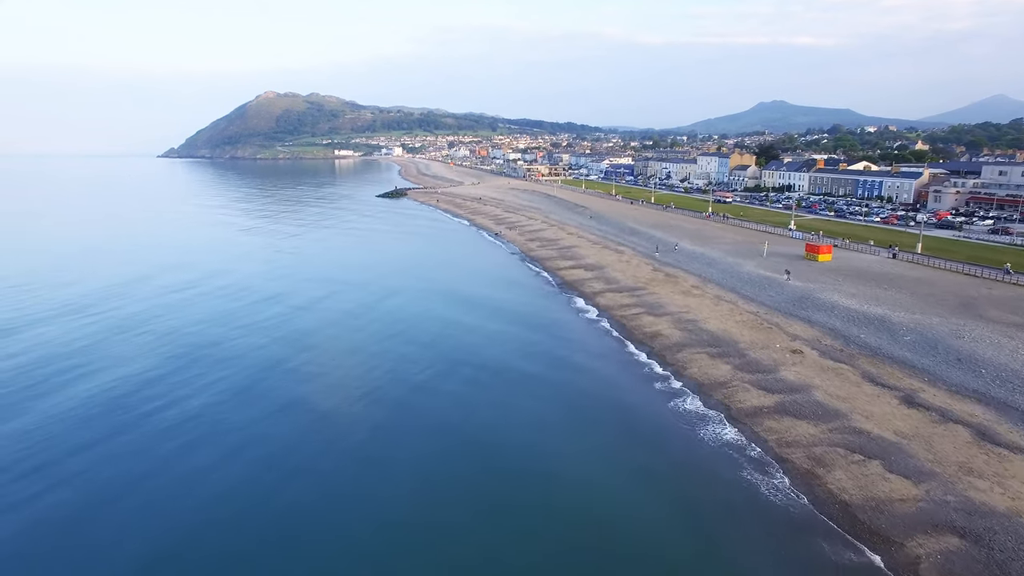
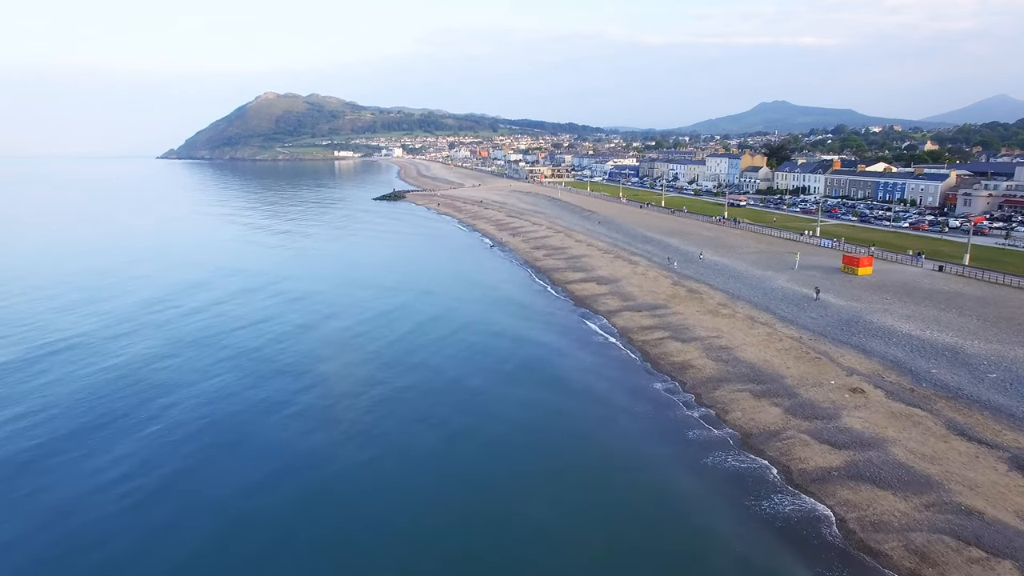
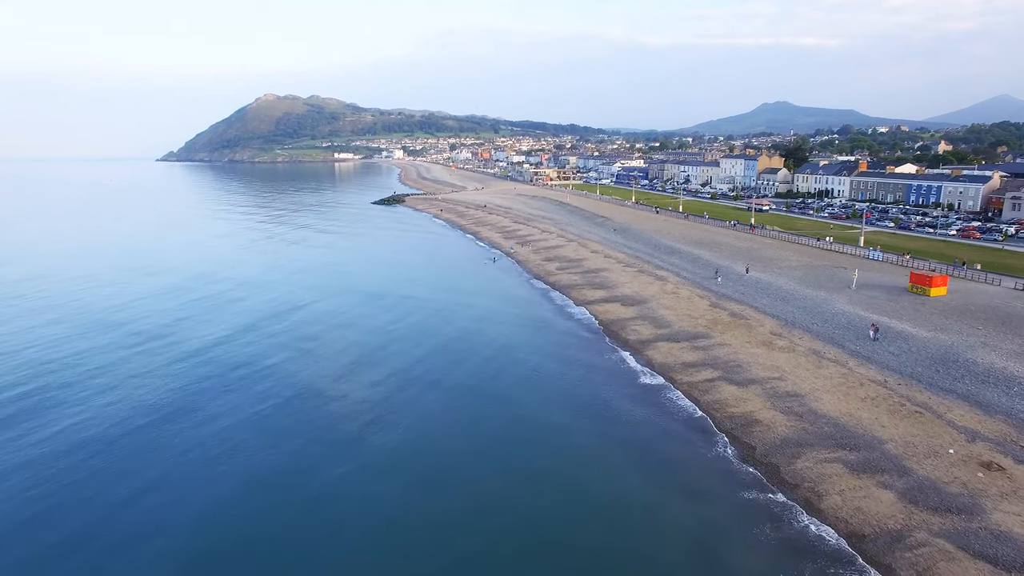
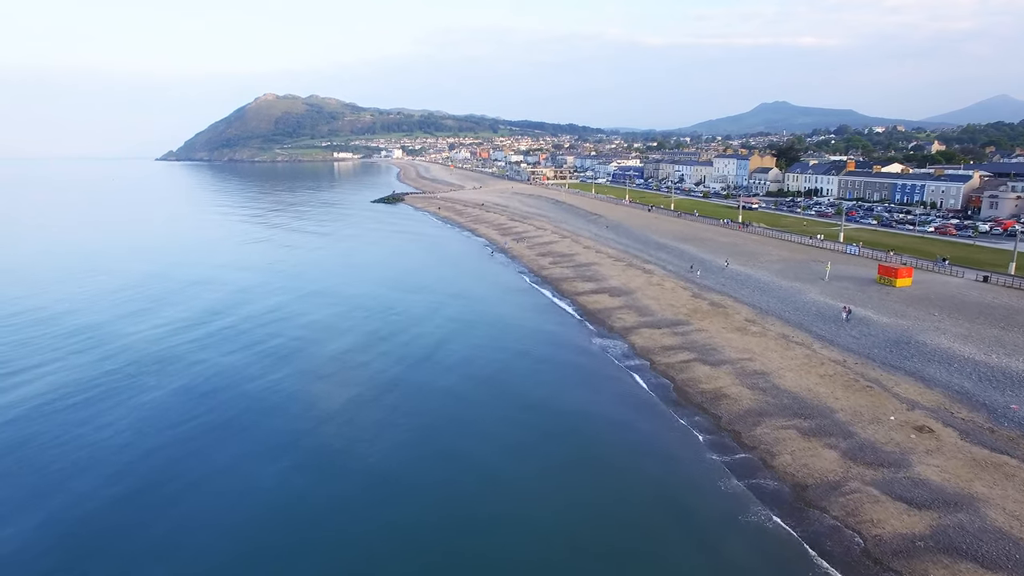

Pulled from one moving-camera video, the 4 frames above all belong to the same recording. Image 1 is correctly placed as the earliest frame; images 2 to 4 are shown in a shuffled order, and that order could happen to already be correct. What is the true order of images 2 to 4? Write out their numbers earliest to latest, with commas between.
2, 4, 3
